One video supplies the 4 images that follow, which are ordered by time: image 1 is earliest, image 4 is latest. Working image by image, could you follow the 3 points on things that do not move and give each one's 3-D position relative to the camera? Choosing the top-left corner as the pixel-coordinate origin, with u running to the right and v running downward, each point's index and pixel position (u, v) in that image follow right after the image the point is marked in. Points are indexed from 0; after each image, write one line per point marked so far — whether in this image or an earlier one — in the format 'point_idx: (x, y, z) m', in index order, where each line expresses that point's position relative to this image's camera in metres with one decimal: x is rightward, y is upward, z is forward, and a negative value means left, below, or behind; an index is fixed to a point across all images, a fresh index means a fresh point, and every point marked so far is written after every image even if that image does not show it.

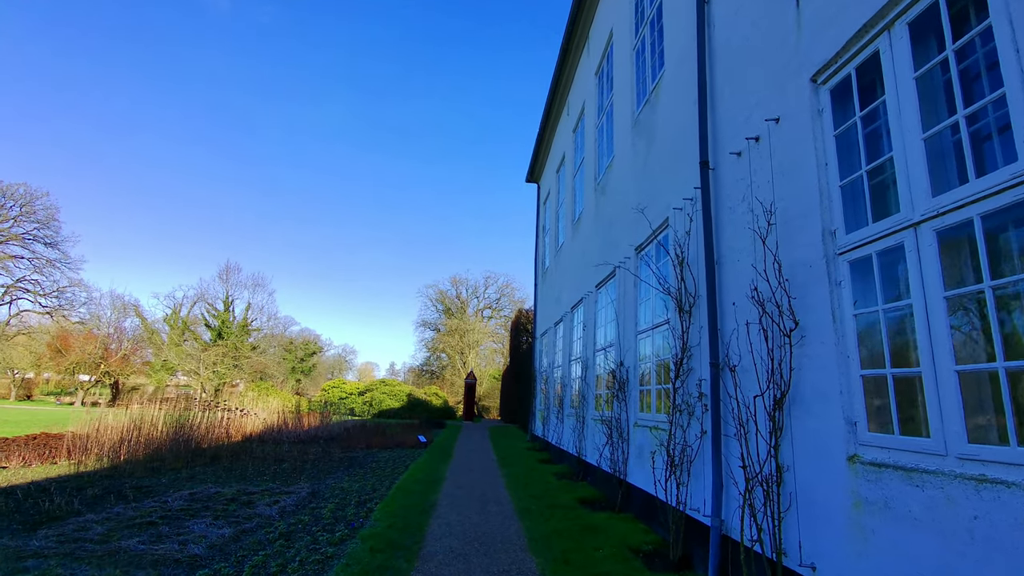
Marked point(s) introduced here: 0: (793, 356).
0: (+1.7, -0.4, +3.3) m
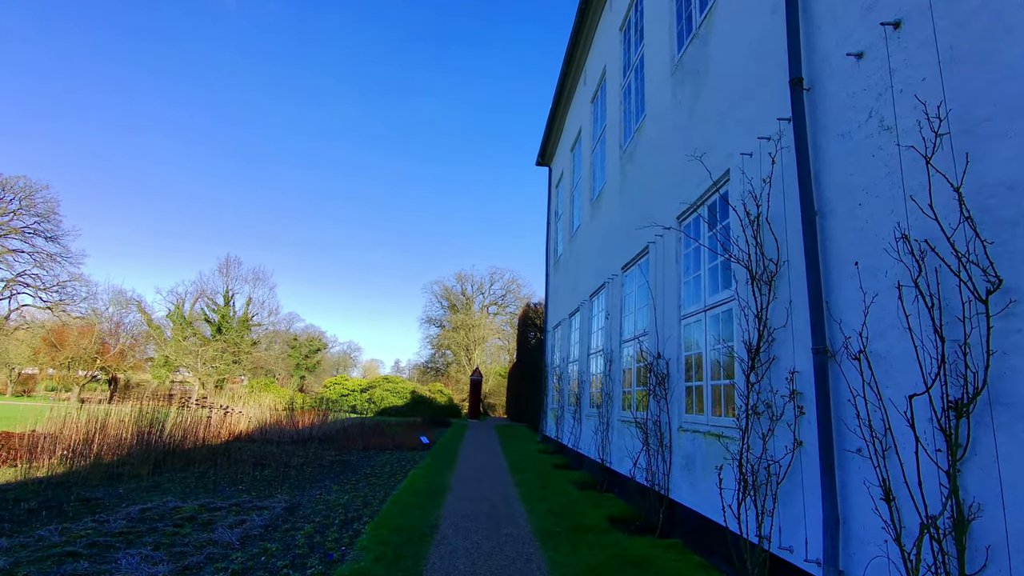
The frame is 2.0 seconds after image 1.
0: (+1.9, -0.2, +2.1) m
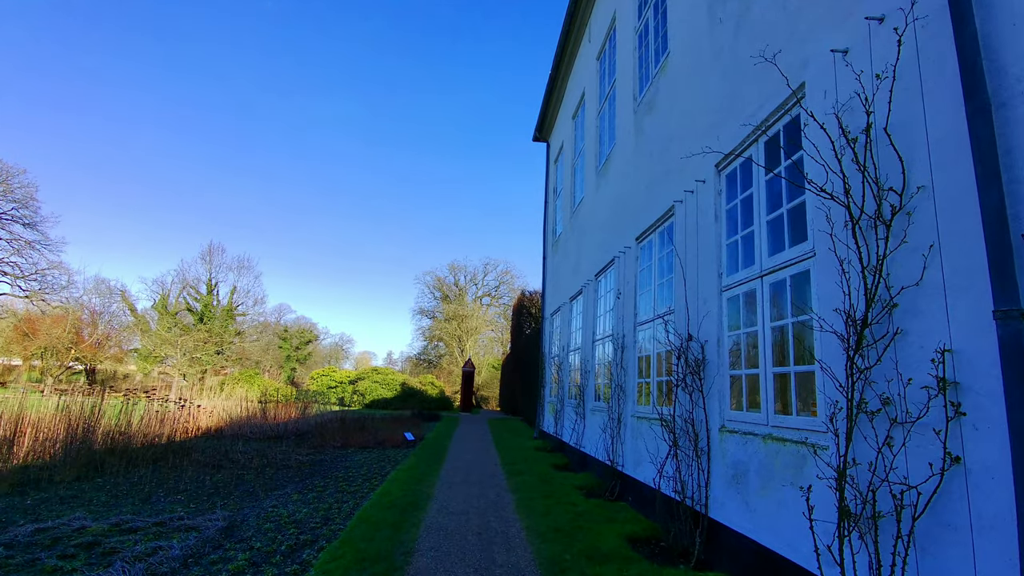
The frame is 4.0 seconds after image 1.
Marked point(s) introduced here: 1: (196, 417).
0: (+1.9, +0.1, +0.9) m
1: (-6.5, -2.6, +11.1) m
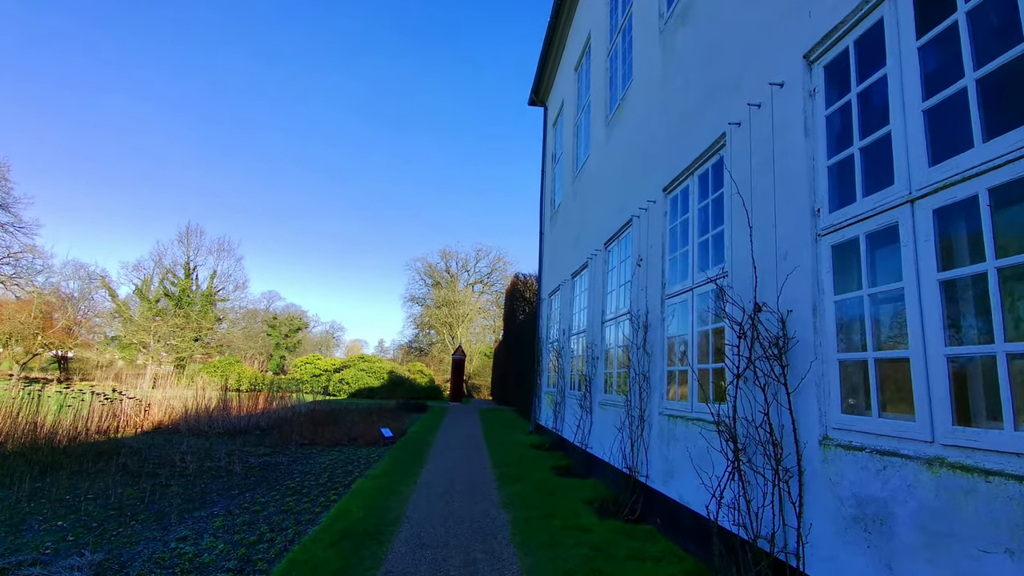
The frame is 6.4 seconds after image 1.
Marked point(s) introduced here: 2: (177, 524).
0: (+1.9, +0.3, -0.5) m
1: (-6.7, -2.2, +9.5) m
2: (-2.8, -1.9, +4.5) m
